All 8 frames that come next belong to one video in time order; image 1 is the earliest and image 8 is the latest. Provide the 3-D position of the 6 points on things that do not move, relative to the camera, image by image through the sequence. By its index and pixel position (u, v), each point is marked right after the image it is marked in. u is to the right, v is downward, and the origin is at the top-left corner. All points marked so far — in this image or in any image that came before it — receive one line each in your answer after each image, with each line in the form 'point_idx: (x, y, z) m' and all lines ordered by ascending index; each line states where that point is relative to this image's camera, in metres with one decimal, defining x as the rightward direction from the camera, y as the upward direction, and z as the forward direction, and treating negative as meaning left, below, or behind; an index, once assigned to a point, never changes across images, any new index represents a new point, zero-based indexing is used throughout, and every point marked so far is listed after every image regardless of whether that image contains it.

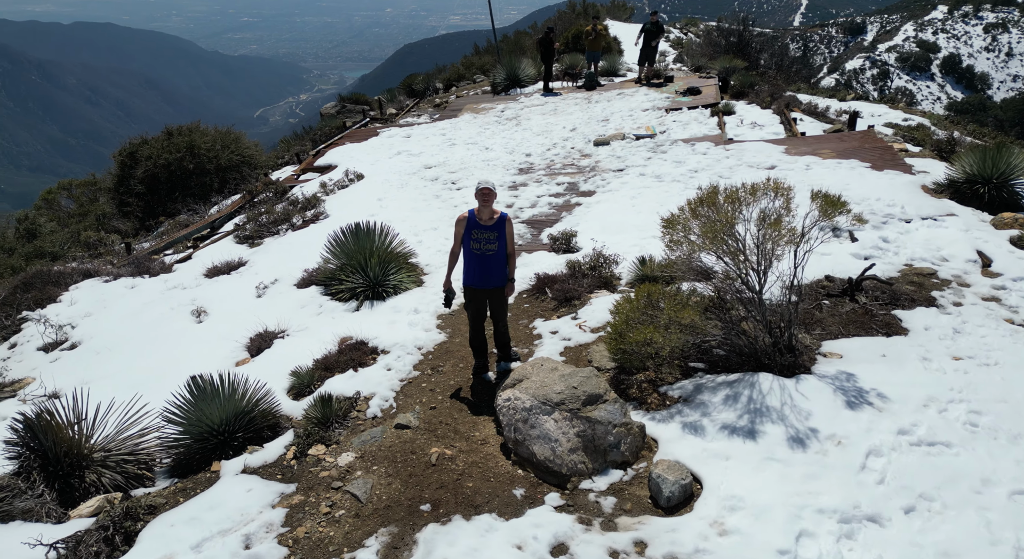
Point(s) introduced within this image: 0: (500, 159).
0: (-0.2, +3.2, +16.8) m
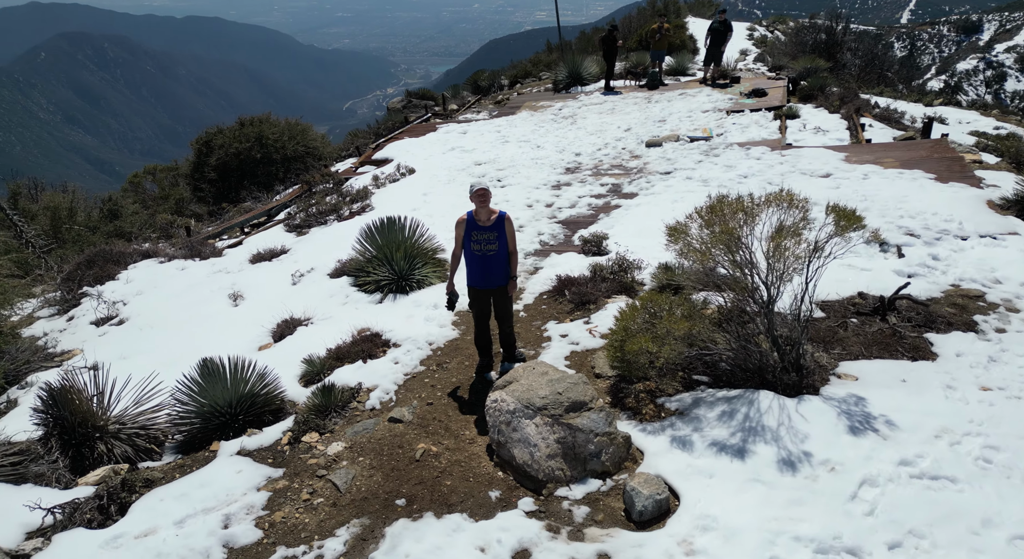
0: (+1.1, +3.3, +16.8) m
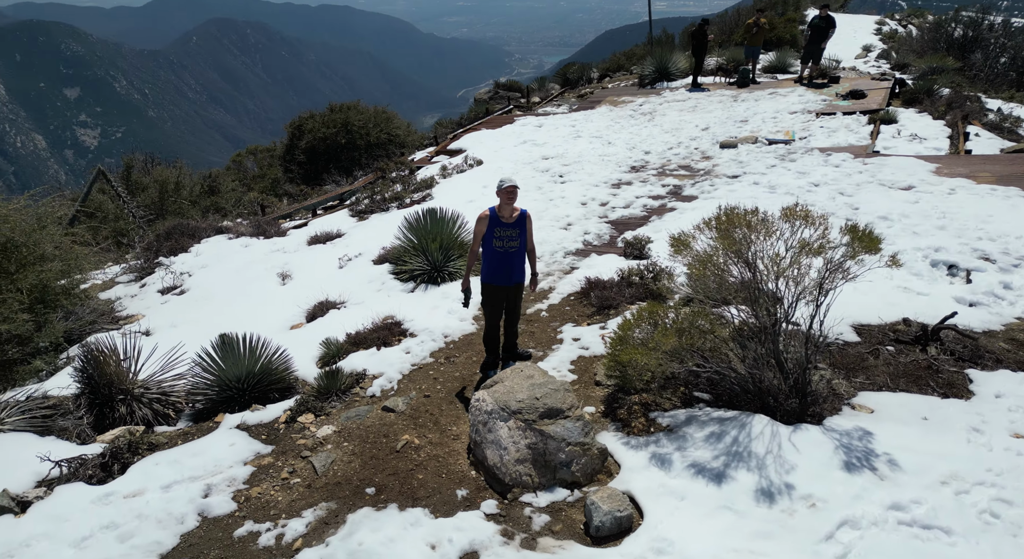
0: (+2.8, +3.3, +16.4) m
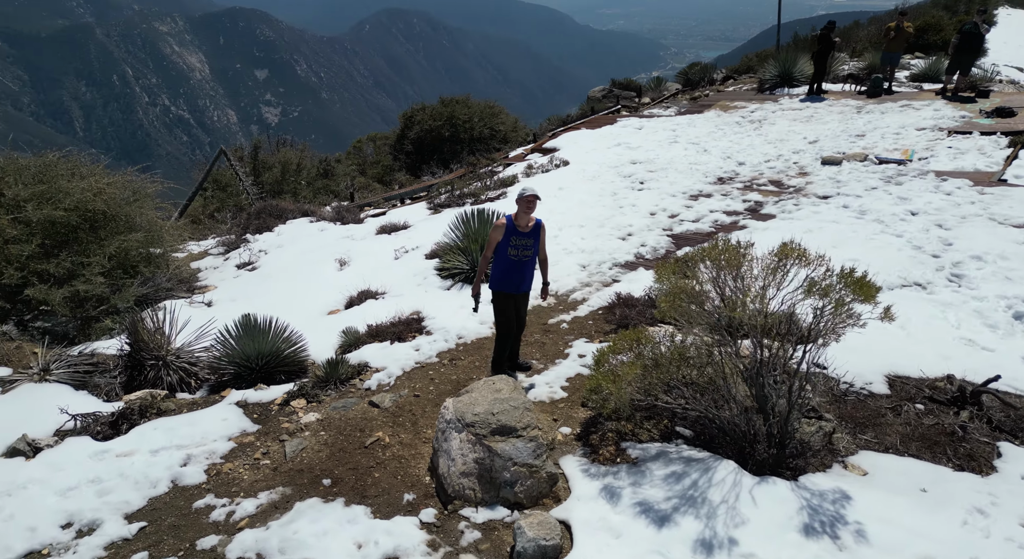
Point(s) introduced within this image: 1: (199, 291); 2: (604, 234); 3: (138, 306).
0: (+4.9, +2.9, +15.8) m
1: (-4.5, -0.2, +9.1) m
2: (+1.5, +0.7, +10.2) m
3: (-4.8, -0.3, +8.0) m
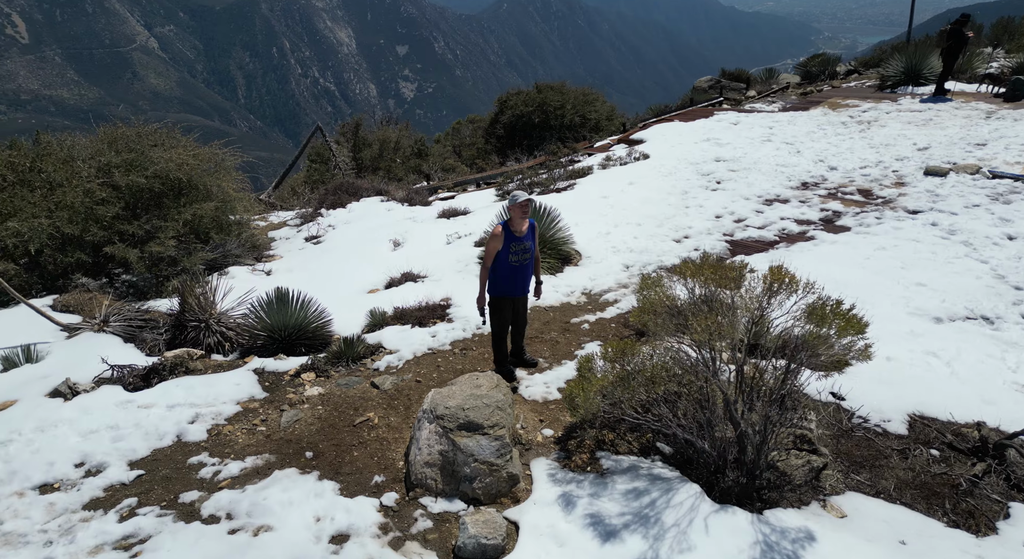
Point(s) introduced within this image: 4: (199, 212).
0: (+6.7, +2.7, +14.9) m
1: (-3.8, +0.3, +9.8) m
2: (+2.3, +0.7, +9.9) m
3: (-4.2, +0.1, +8.7) m
4: (-4.4, +1.0, +8.9) m
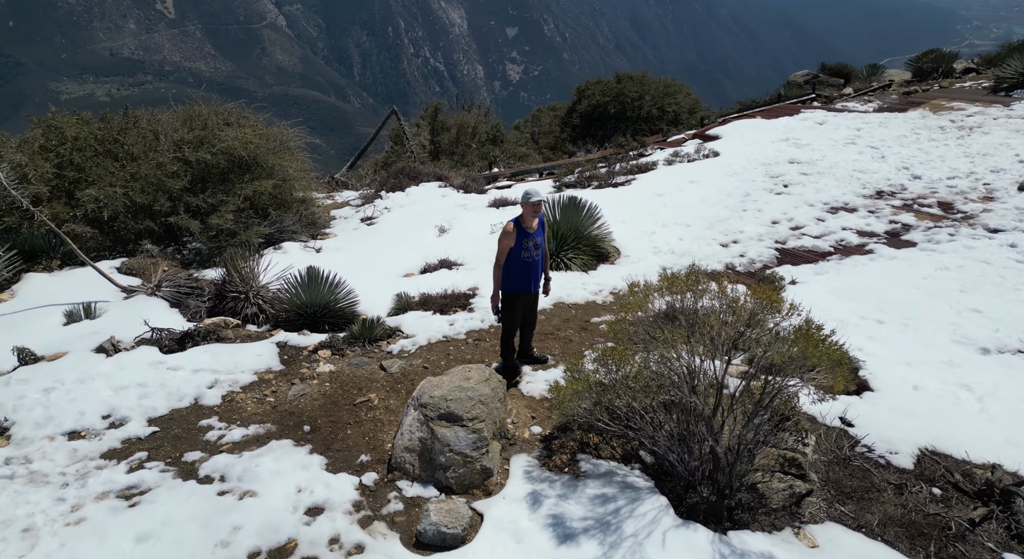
0: (+8.1, +2.4, +14.1) m
1: (-3.1, +0.7, +10.3) m
2: (+3.0, +0.7, +9.7) m
3: (-3.7, +0.5, +9.3) m
4: (-3.8, +1.4, +9.4) m
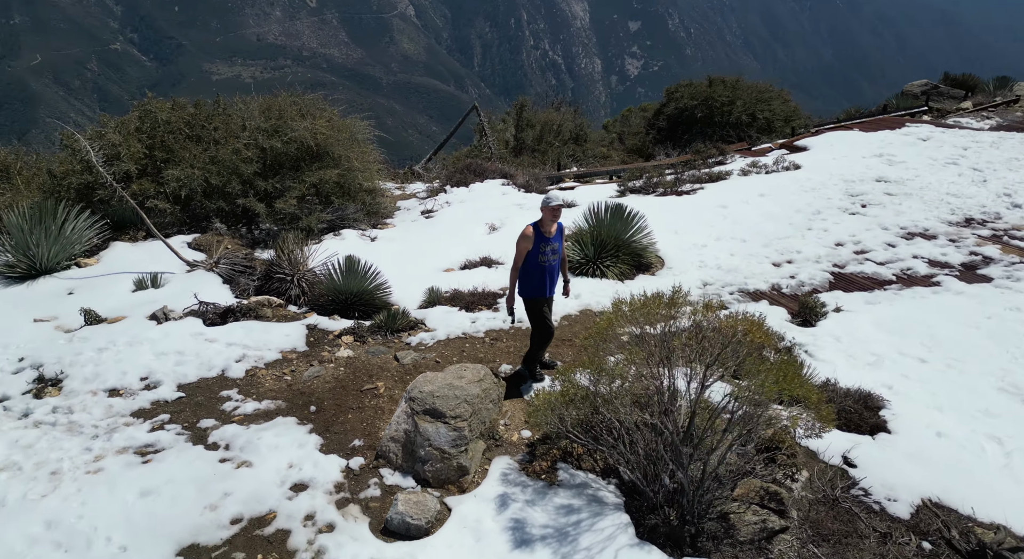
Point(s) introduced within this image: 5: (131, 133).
0: (+9.4, +1.7, +13.0) m
1: (-2.3, +0.9, +10.8) m
2: (+3.7, +0.4, +9.4) m
3: (-3.0, +0.8, +9.8) m
4: (-3.0, +1.6, +10.0) m
5: (-5.7, +2.2, +9.4) m
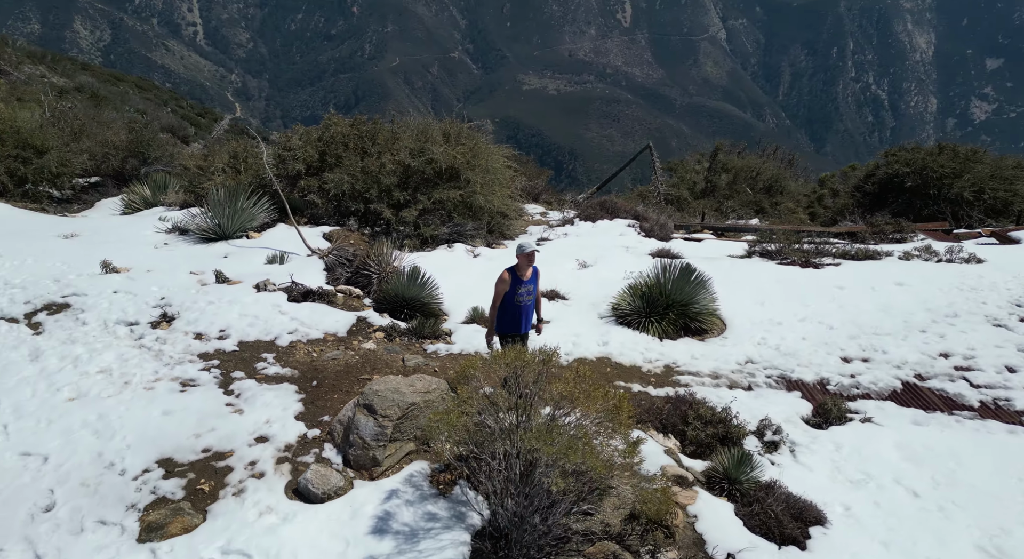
0: (+11.3, -1.0, +10.6) m
1: (-0.5, +0.6, +12.0) m
2: (+4.6, -0.9, +8.8) m
3: (-1.4, +0.7, +11.4) m
4: (-1.2, +1.5, +11.5) m
5: (-3.8, +2.6, +11.7) m
